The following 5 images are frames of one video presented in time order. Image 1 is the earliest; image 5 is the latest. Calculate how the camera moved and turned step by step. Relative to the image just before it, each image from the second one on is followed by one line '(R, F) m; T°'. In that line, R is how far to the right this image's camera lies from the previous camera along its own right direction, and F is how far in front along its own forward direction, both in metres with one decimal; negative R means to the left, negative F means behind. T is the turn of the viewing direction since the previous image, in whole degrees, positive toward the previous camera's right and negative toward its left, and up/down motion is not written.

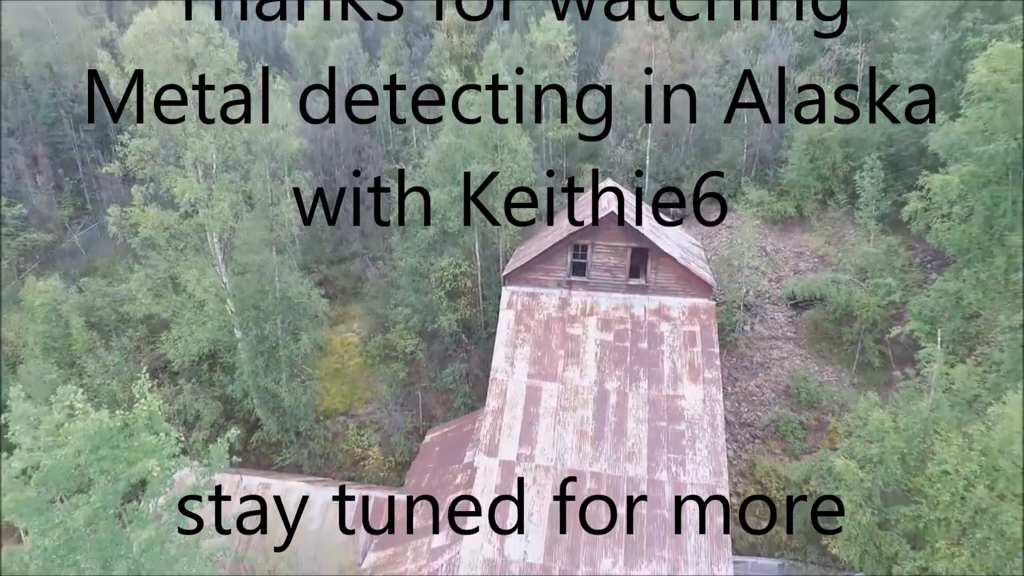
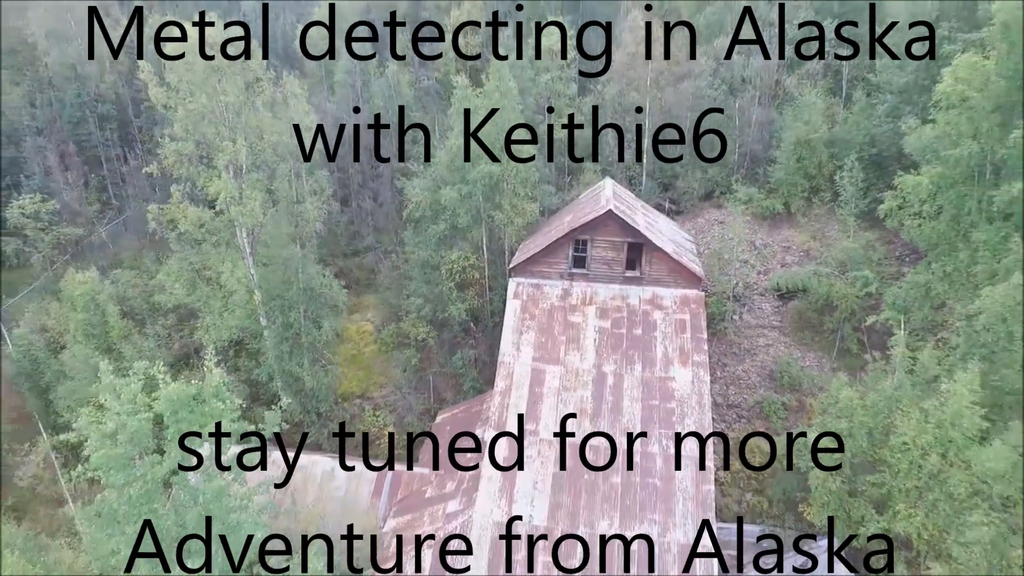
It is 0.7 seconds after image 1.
(-0.2, -1.7) m; 0°
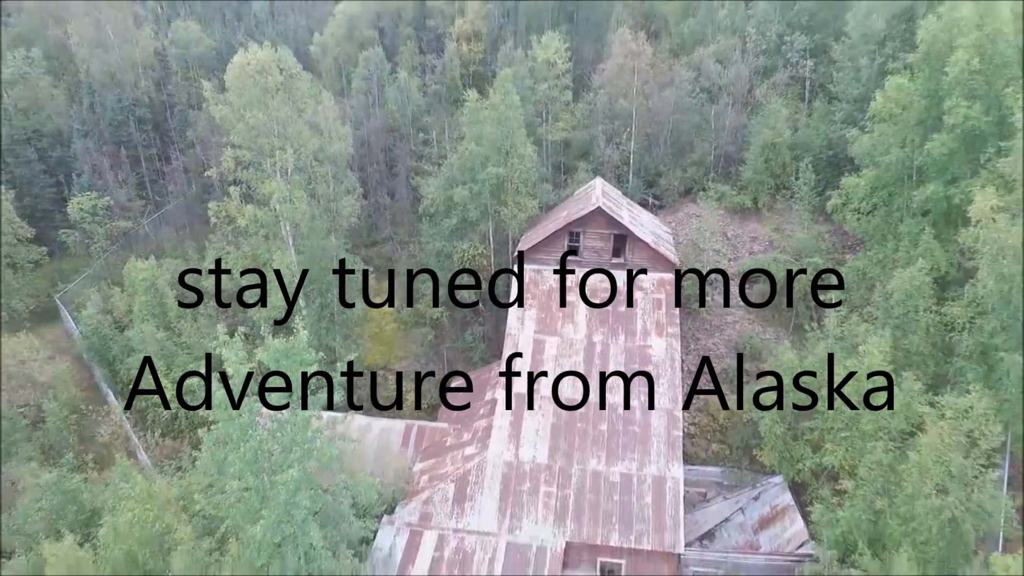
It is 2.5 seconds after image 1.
(-0.4, -3.8) m; 0°
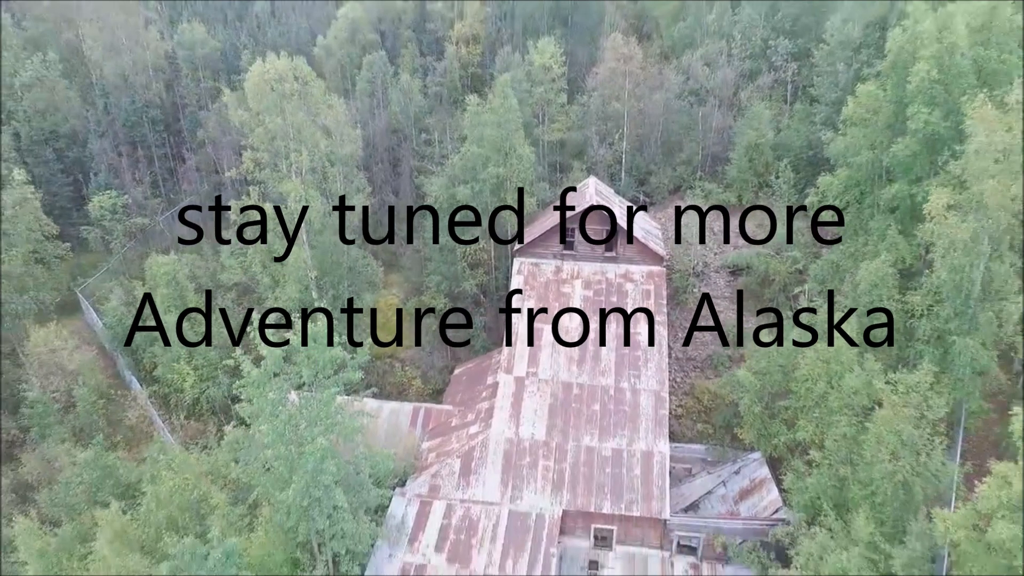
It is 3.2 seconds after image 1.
(-0.2, -1.8) m; 0°
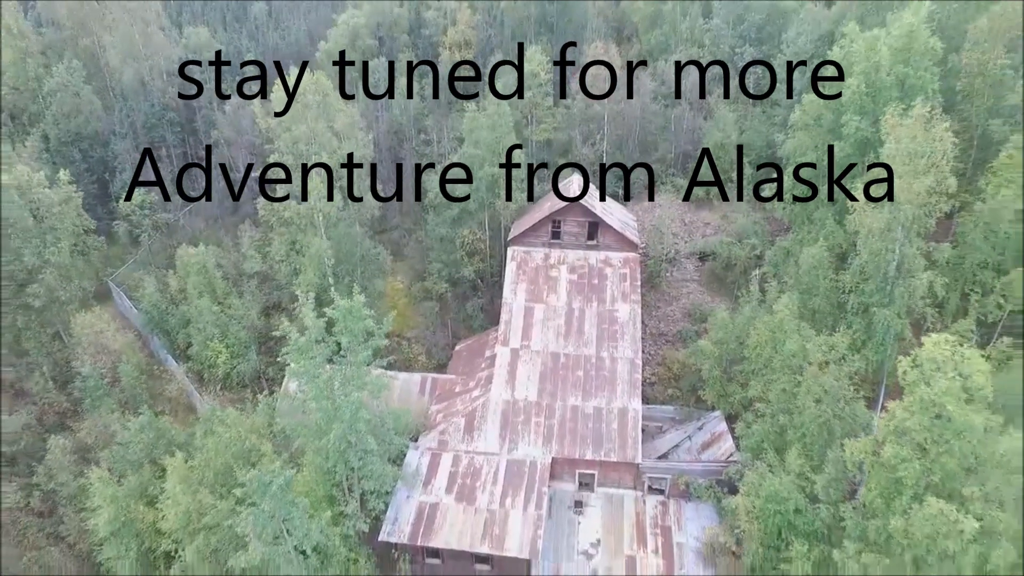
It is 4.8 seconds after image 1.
(-0.3, -3.8) m; +1°
